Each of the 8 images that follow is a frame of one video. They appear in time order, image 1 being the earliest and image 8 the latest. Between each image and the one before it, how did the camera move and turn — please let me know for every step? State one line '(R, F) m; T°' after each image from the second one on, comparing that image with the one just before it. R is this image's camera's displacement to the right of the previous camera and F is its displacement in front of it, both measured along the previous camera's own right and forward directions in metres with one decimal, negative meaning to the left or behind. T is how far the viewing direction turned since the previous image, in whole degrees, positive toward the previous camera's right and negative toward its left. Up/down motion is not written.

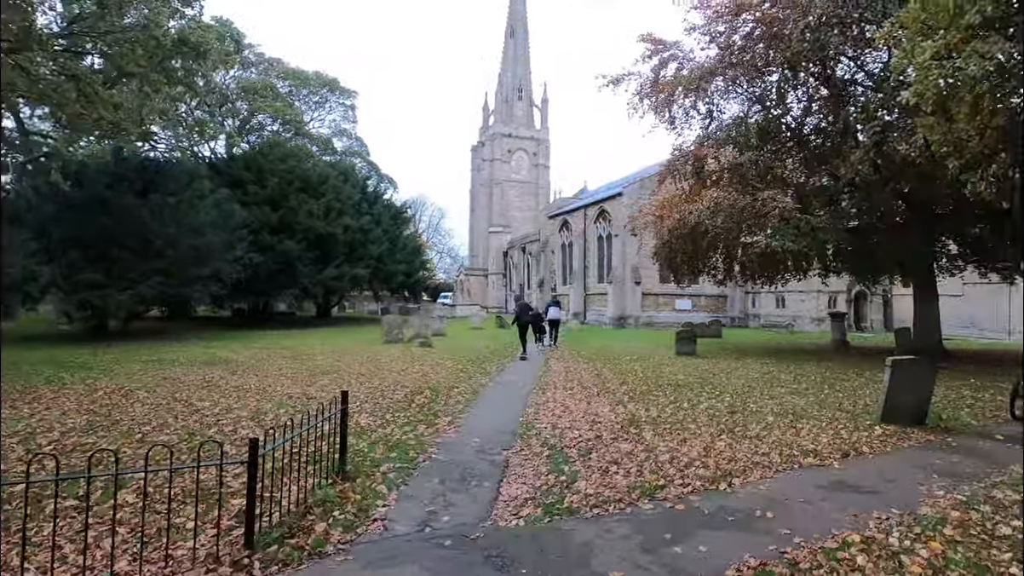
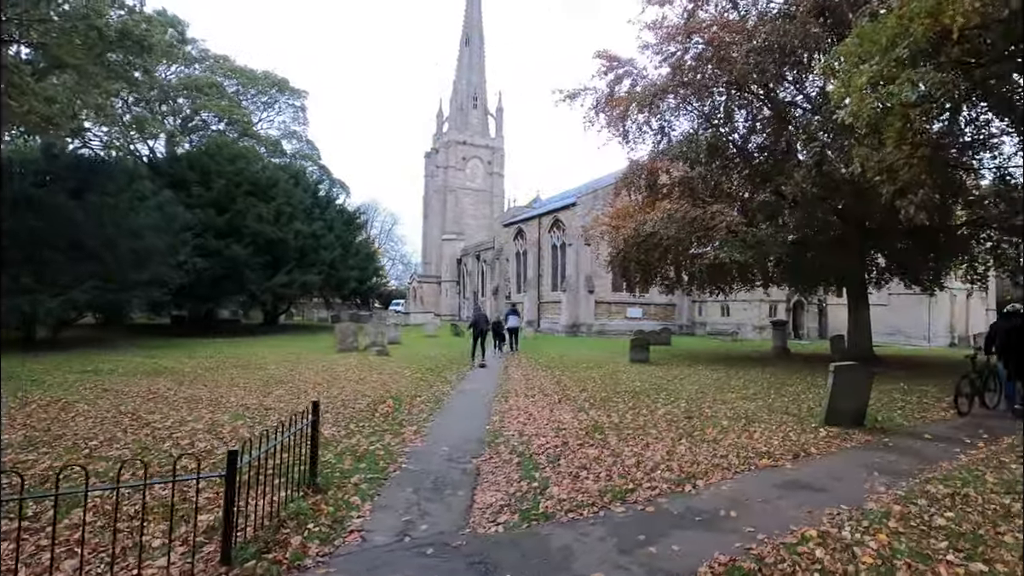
(-0.2, -0.1) m; +5°
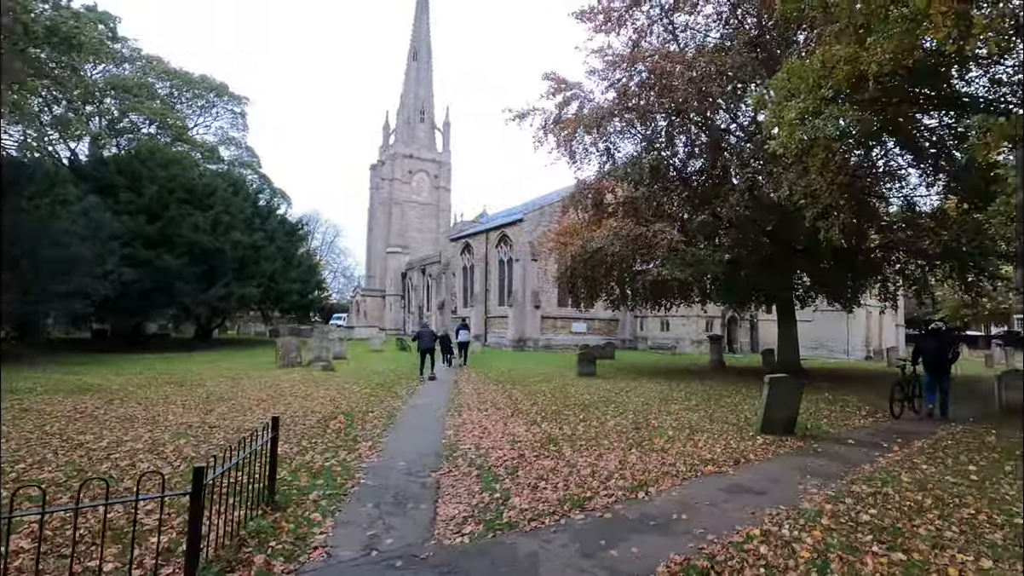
(-0.2, -0.2) m; +5°
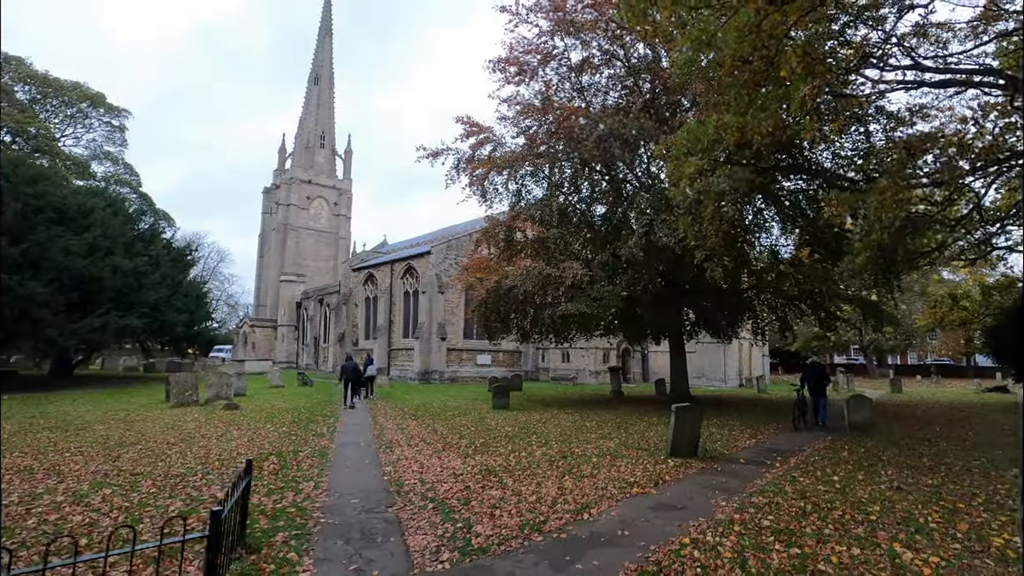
(-0.7, -0.7) m; +10°
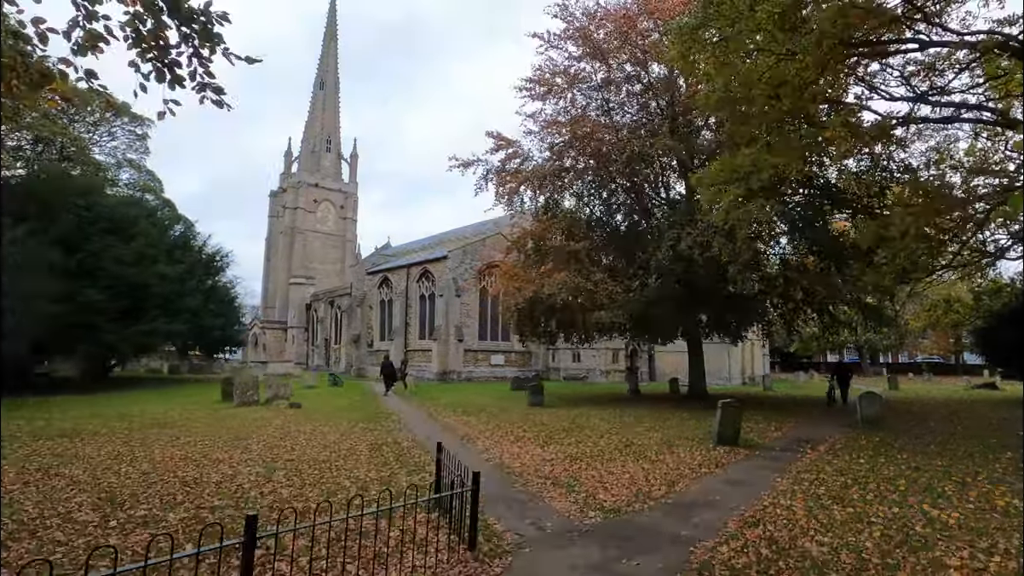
(-1.4, -1.5) m; +1°
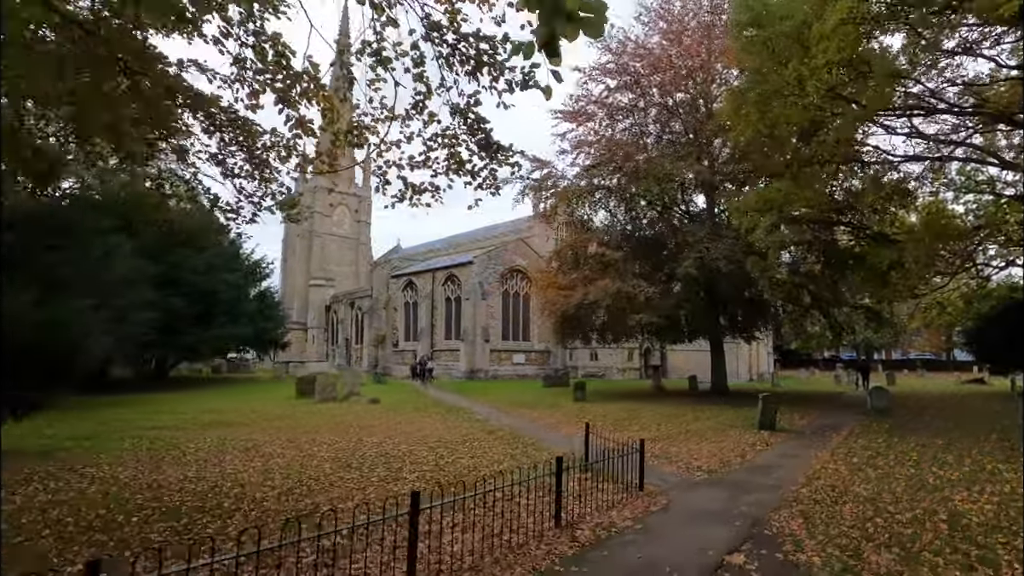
(-1.9, -2.4) m; +1°
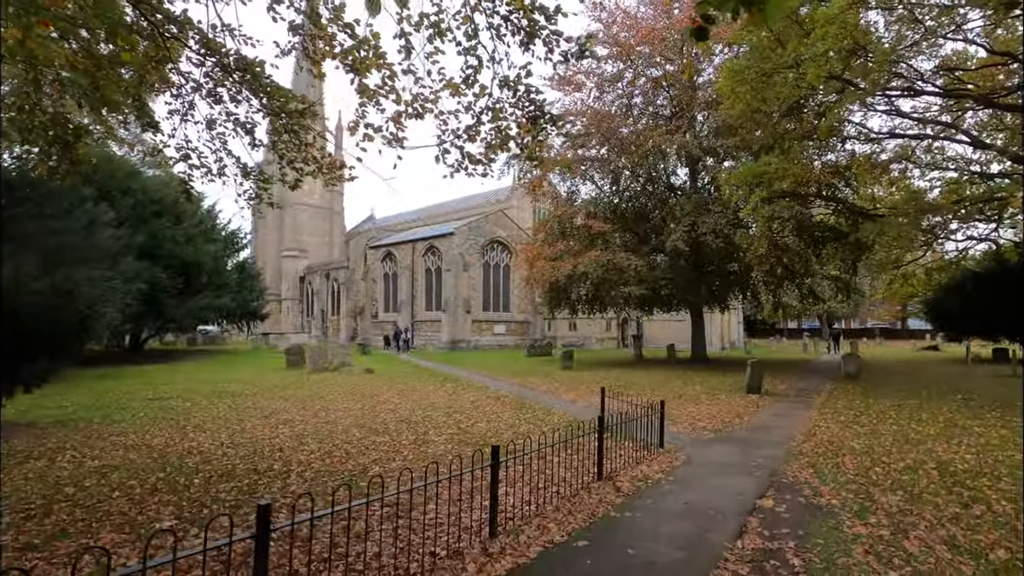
(-0.8, -0.4) m; +3°
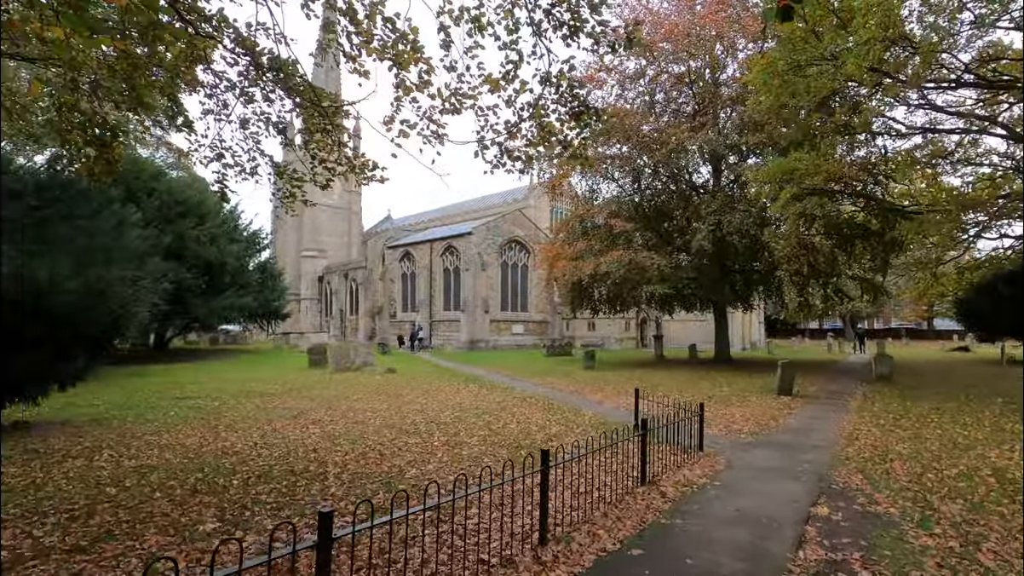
(-0.3, +0.1) m; -1°
